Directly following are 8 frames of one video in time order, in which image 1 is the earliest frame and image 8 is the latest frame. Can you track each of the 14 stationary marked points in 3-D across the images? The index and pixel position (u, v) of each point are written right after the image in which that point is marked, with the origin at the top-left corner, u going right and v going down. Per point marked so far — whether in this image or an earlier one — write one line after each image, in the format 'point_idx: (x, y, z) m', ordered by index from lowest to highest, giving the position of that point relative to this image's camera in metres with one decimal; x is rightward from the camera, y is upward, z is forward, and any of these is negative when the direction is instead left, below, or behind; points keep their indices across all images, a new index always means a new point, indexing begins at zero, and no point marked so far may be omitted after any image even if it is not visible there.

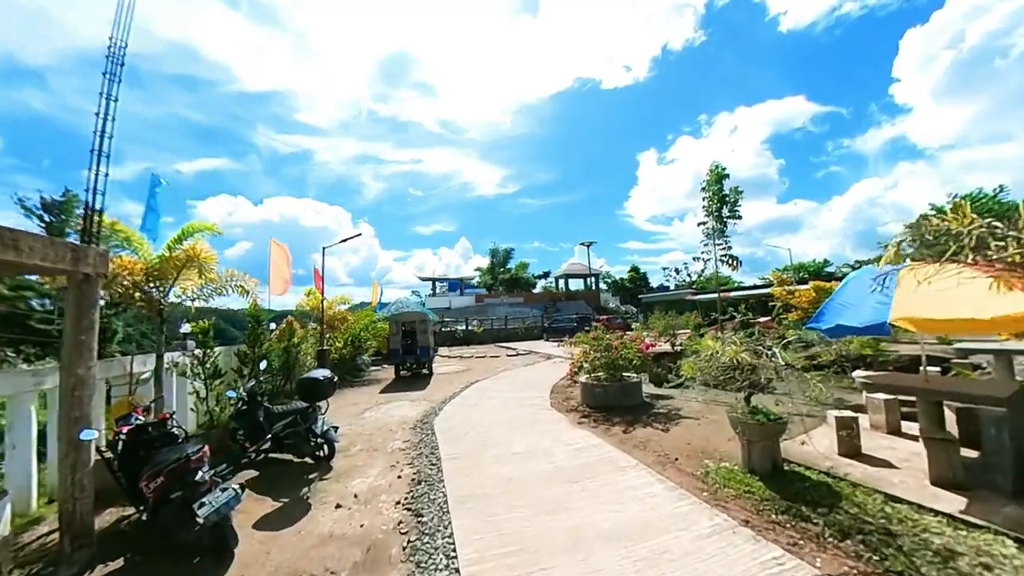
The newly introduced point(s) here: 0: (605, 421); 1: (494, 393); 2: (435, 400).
0: (+1.9, -2.7, +7.2) m
1: (-0.5, -2.7, +9.1) m
2: (-2.0, -2.8, +8.9) m
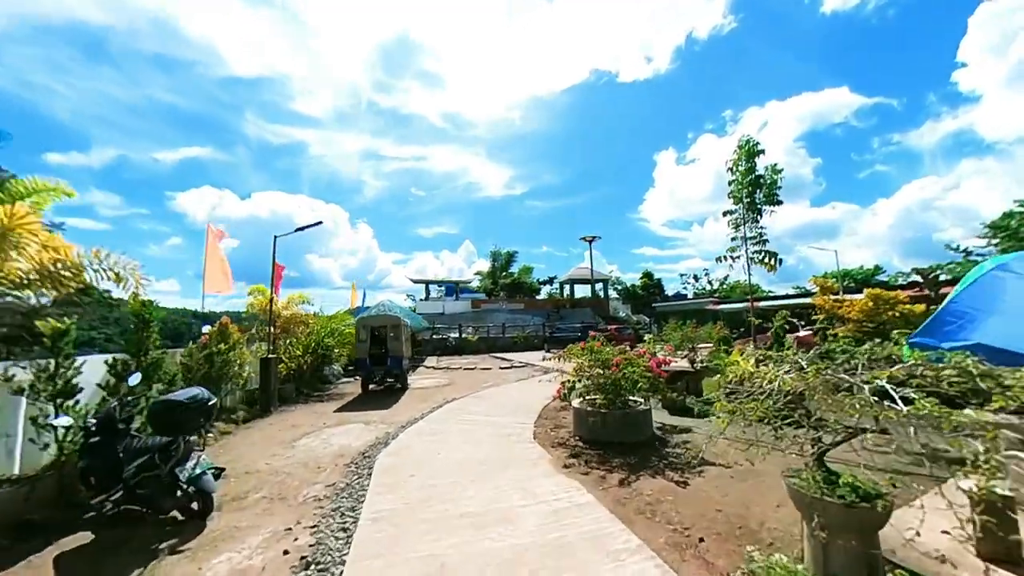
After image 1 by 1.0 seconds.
0: (+1.3, -2.6, +5.4) m
1: (-0.9, -2.7, +7.4) m
2: (-2.4, -2.8, +7.2) m
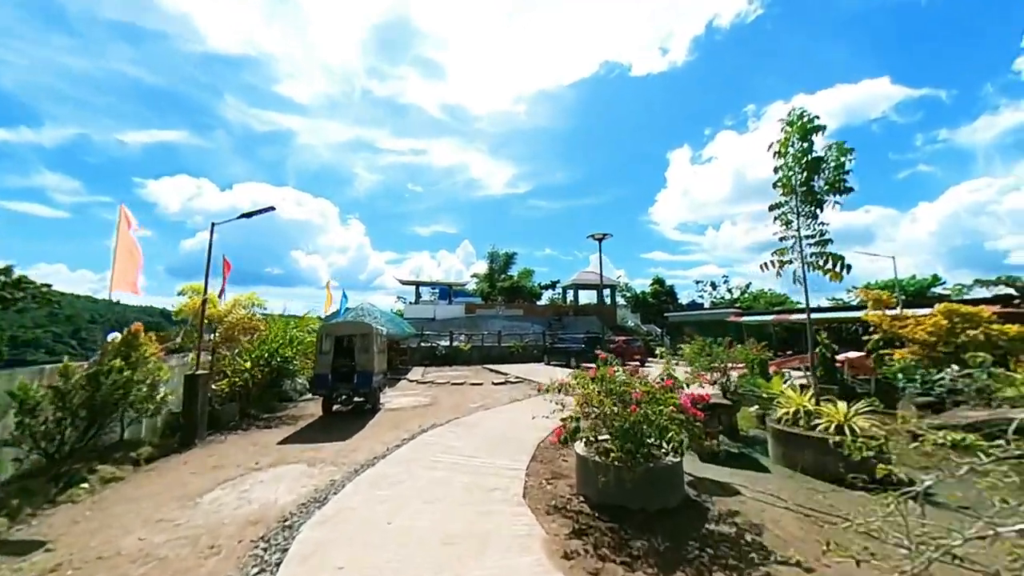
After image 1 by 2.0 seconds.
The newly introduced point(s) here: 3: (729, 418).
0: (+1.1, -2.7, +3.7) m
1: (-1.2, -2.8, +5.7) m
2: (-2.6, -2.8, +5.6) m
3: (+4.1, -2.4, +6.8) m
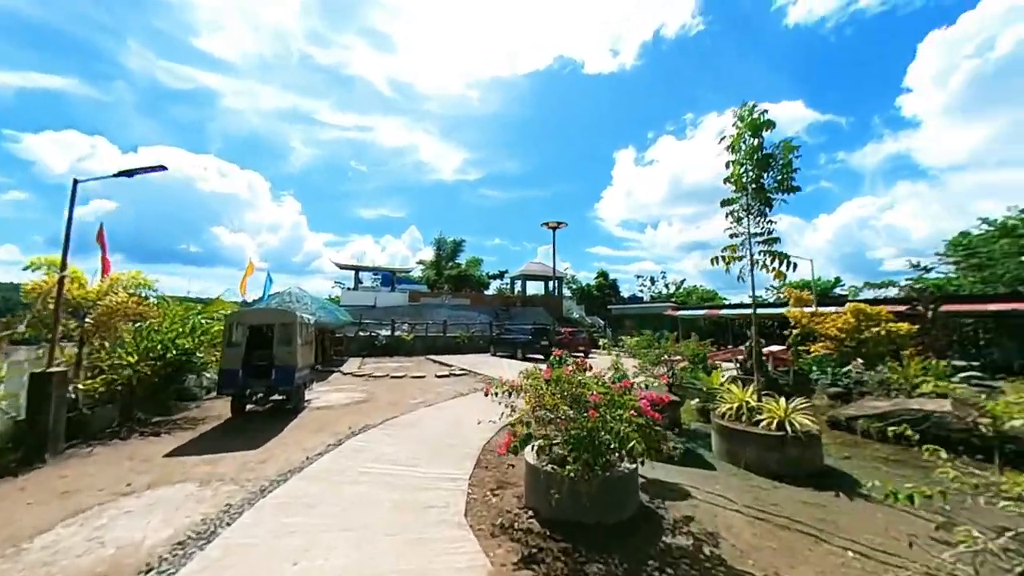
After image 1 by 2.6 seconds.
0: (+0.5, -2.7, +3.3) m
1: (-2.0, -2.5, +5.0) m
2: (-3.4, -2.6, +4.6) m
3: (+3.1, -2.4, +6.7) m
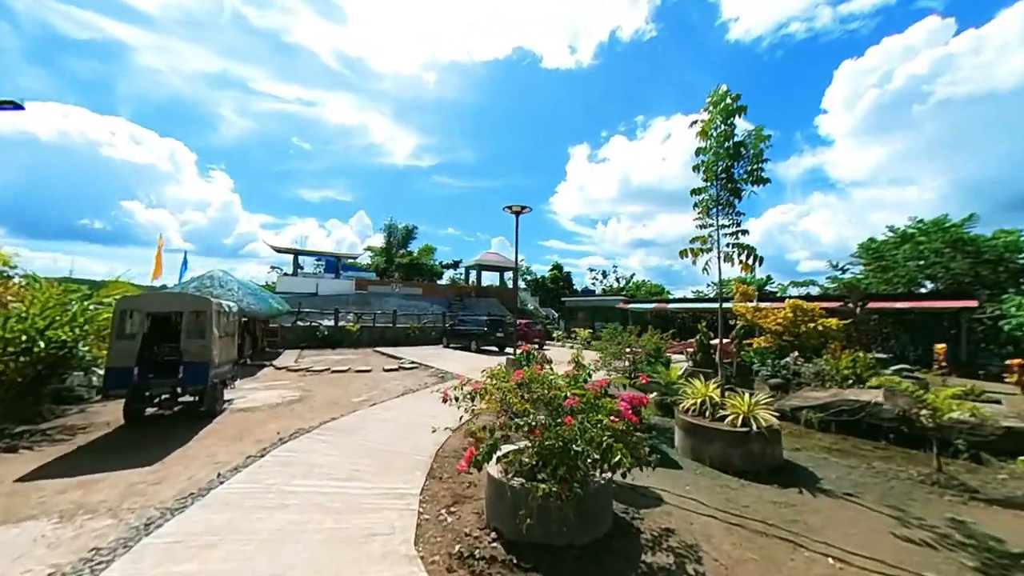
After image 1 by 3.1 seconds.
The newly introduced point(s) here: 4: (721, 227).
0: (+0.2, -2.5, +2.8) m
1: (-2.5, -2.3, +4.1) m
2: (-3.9, -2.3, +3.5) m
3: (+2.3, -2.2, +6.5) m
4: (+3.6, +1.1, +6.2) m
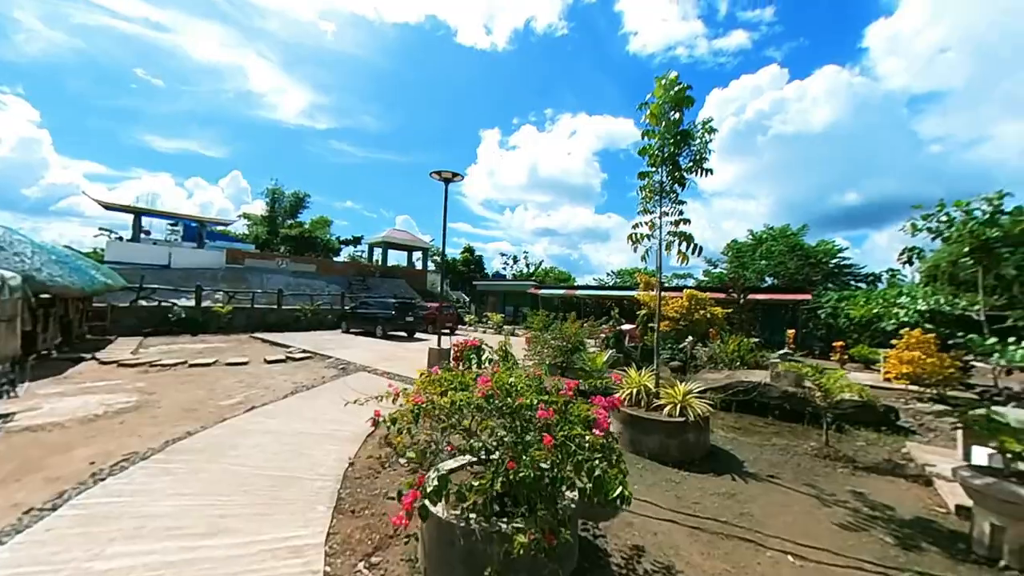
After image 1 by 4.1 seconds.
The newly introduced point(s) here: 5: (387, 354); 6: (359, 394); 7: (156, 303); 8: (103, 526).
0: (0.0, -2.4, +2.1) m
1: (-2.9, -2.1, +2.6) m
2: (-4.1, -2.1, +1.7) m
3: (+1.1, -1.9, +6.2) m
4: (+2.6, +1.2, +6.1) m
5: (-4.4, -2.3, +12.6) m
6: (-3.3, -2.3, +7.8) m
7: (-14.9, -0.6, +15.0) m
8: (-3.6, -2.0, +3.1) m
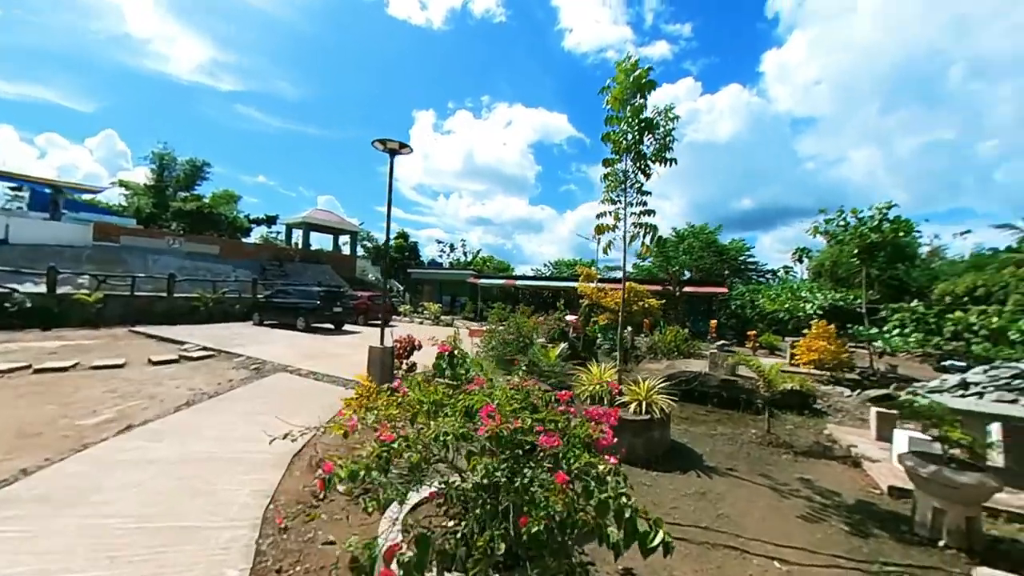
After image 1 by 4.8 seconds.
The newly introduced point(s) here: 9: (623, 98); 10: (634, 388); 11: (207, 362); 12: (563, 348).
0: (+0.1, -2.4, +1.5) m
1: (-2.9, -2.0, +1.5) m
2: (-3.9, -2.0, +0.4) m
3: (+0.4, -1.8, +5.8) m
4: (+1.9, +1.4, +5.9) m
5: (-6.2, -1.9, +11.1) m
6: (-4.3, -2.1, +6.6) m
7: (-16.9, 0.0, +11.4) m
8: (-3.6, -1.9, +1.9) m
9: (+1.9, +3.1, +5.9) m
10: (+1.9, -1.6, +5.7) m
11: (-7.6, -1.8, +9.0) m
12: (+1.2, -1.5, +8.7) m
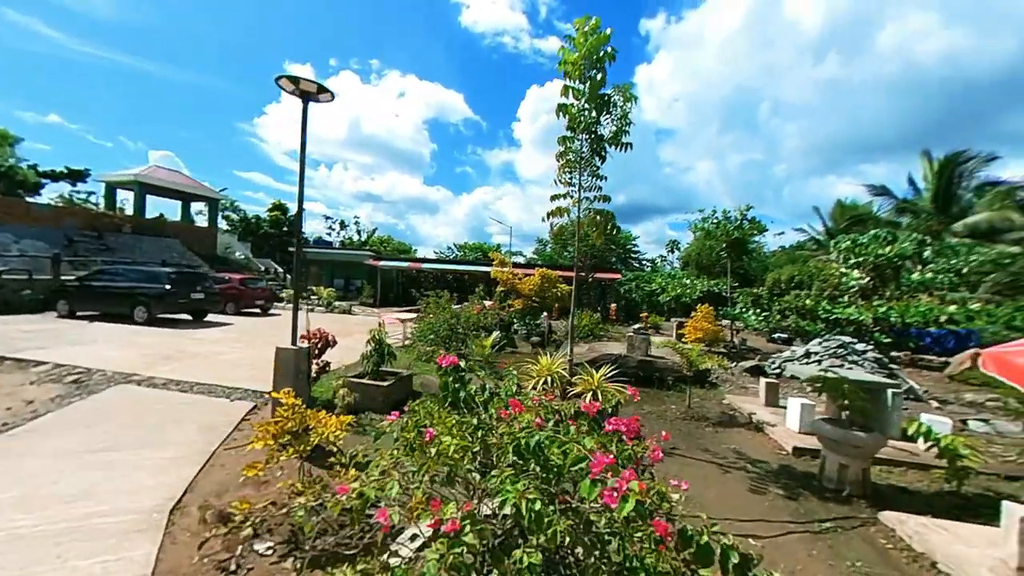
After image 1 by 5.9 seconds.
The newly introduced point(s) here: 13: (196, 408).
0: (+0.6, -2.4, +1.2) m
1: (-2.3, -2.0, +0.3) m
2: (-3.0, -2.1, -1.1) m
3: (-0.4, -1.6, +5.3) m
4: (+1.1, +1.5, +5.7) m
5: (-8.2, -1.5, +8.5) m
6: (-5.1, -1.8, +4.7) m
7: (-18.5, +0.5, +5.7) m
8: (-3.1, -1.9, +0.4) m
9: (+1.1, +3.3, +5.6) m
10: (+1.1, -1.4, +5.6) m
11: (-9.0, -1.5, +6.1) m
12: (-0.4, -1.1, +8.3) m
13: (-4.8, -1.8, +5.4) m
